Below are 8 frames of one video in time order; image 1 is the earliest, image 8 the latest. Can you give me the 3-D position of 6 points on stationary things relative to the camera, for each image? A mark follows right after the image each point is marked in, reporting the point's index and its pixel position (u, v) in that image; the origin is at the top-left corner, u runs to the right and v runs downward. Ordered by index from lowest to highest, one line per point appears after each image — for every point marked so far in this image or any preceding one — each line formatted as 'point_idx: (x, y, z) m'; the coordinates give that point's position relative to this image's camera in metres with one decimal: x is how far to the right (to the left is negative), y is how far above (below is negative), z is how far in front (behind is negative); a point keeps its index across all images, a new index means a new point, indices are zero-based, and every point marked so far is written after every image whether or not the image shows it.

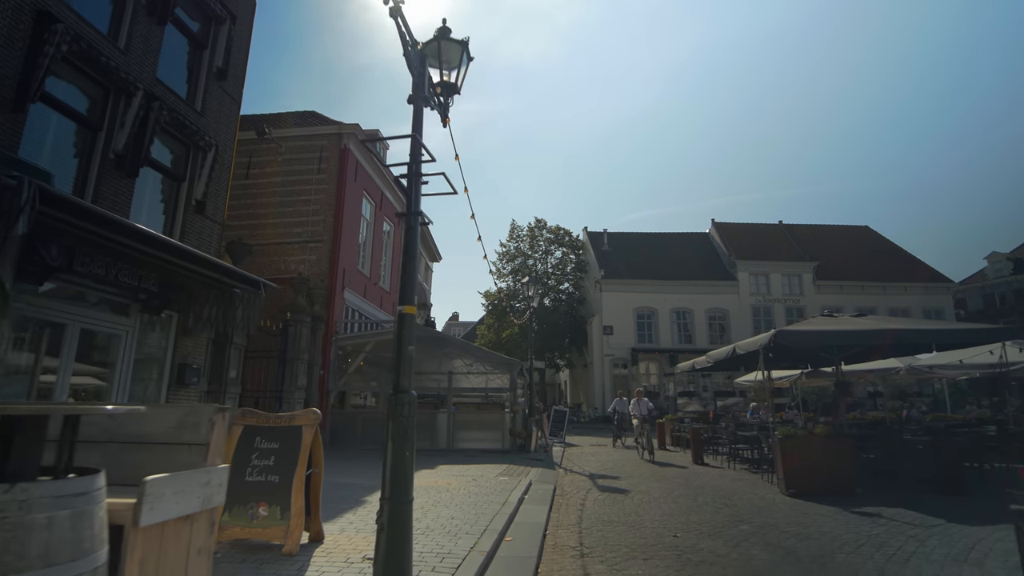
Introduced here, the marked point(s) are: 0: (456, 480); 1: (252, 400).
0: (-0.9, -3.0, +8.7) m
1: (-6.3, -2.7, +13.9) m
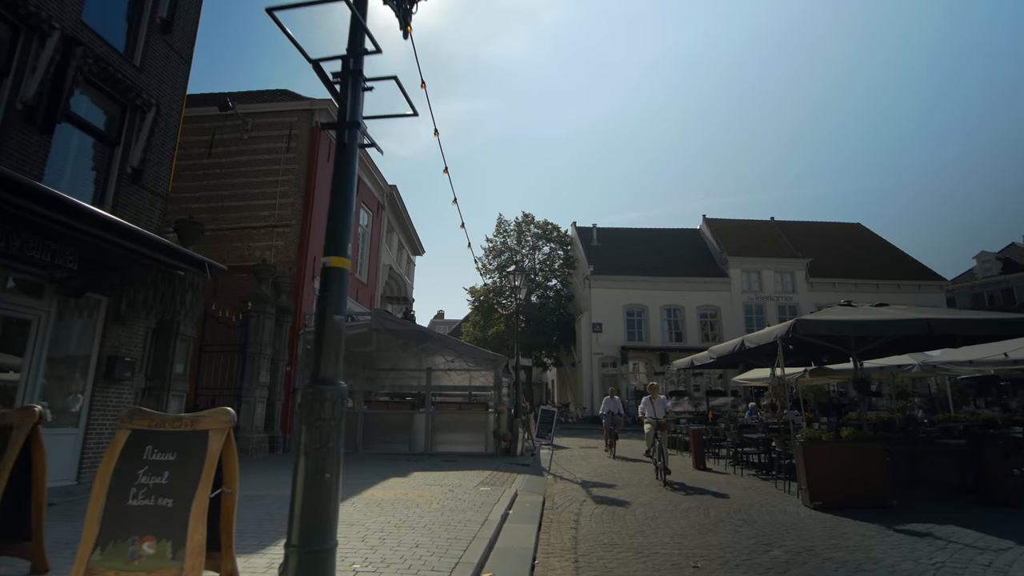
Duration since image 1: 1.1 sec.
0: (-1.1, -2.7, +7.4) m
1: (-6.7, -2.4, +12.5) m
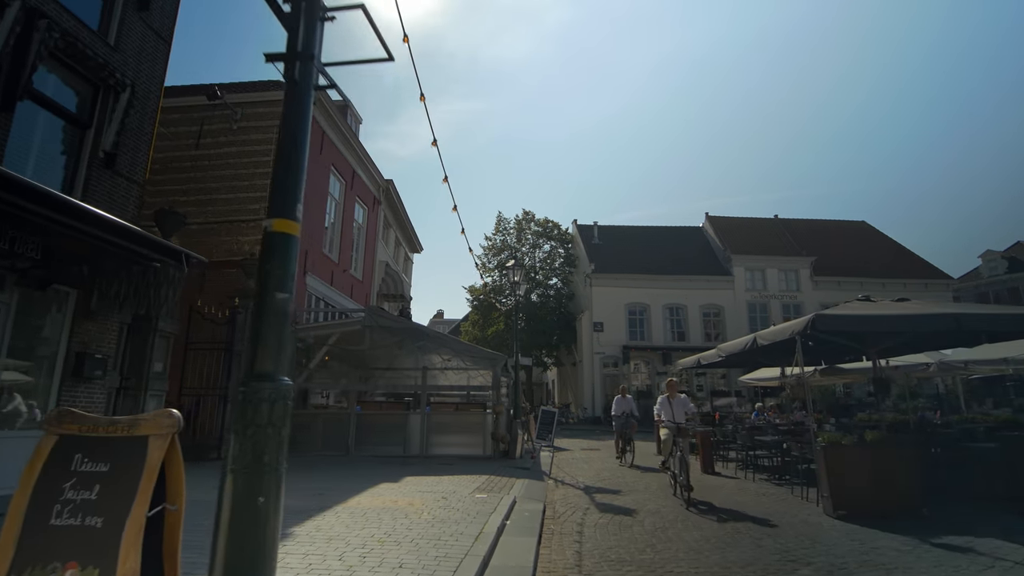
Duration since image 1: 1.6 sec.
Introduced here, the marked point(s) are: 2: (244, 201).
0: (-1.1, -2.6, +6.9) m
1: (-6.7, -2.3, +12.0) m
2: (-6.8, +2.2, +14.4) m
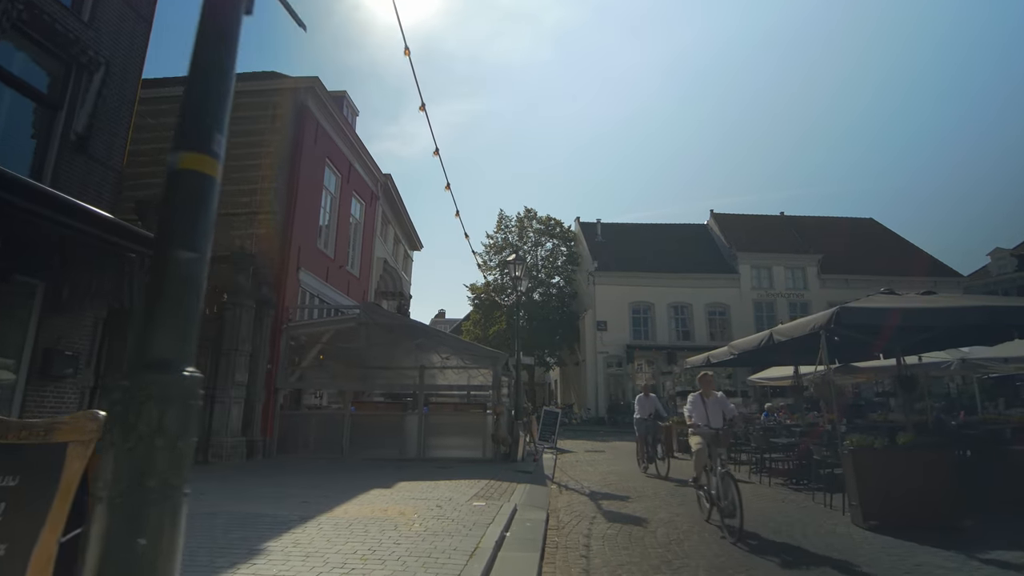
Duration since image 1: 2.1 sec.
0: (-1.1, -2.5, +6.3) m
1: (-6.7, -2.2, +11.5) m
2: (-6.8, +2.3, +13.9) m
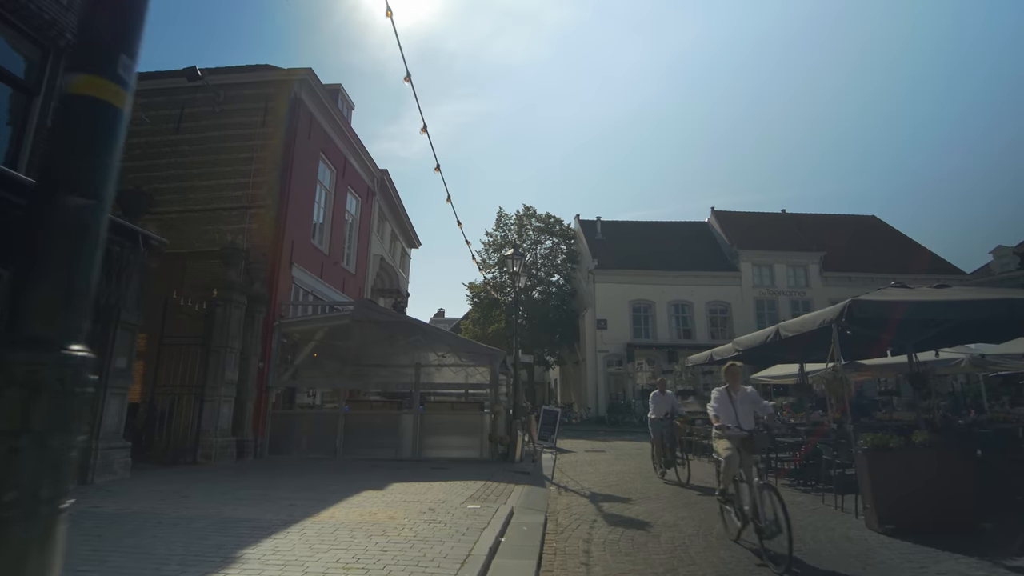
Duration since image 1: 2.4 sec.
0: (-1.2, -2.4, +6.0) m
1: (-6.7, -2.1, +11.1) m
2: (-6.8, +2.4, +13.5) m
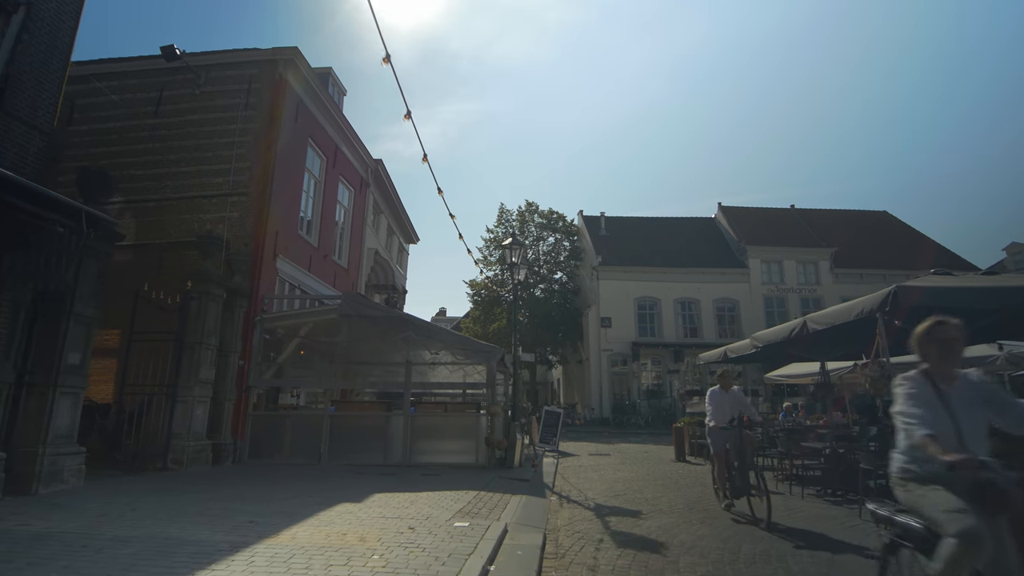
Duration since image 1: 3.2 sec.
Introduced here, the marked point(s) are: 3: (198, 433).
0: (-1.2, -2.2, +5.2) m
1: (-6.7, -2.0, +10.3) m
2: (-6.9, +2.5, +12.7) m
3: (-5.7, -2.6, +10.3) m
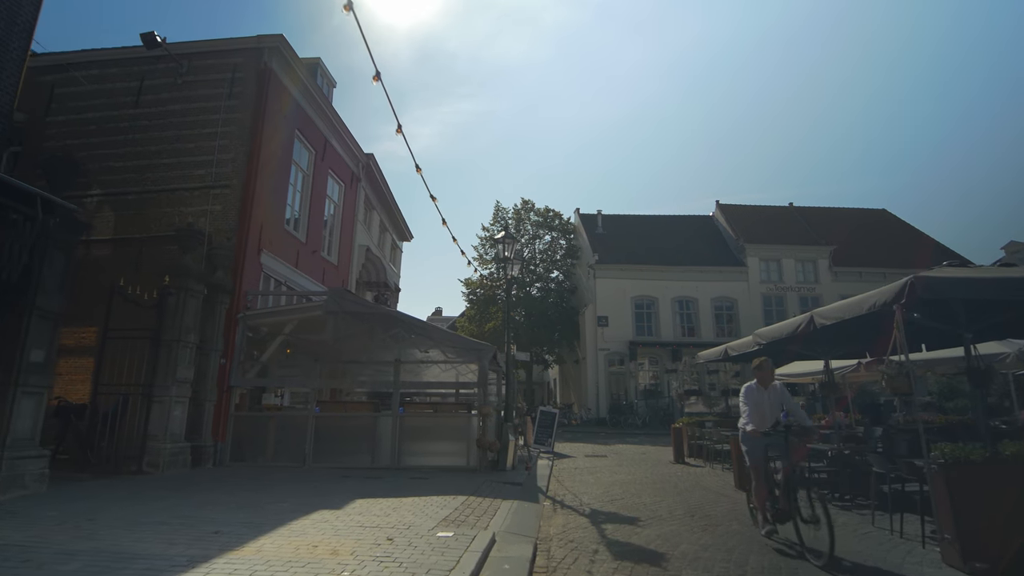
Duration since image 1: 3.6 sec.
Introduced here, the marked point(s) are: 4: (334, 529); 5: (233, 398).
0: (-1.4, -2.1, +4.7) m
1: (-6.9, -1.9, +9.8) m
2: (-7.0, +2.6, +12.3) m
3: (-5.9, -2.5, +9.9) m
4: (-1.7, -2.3, +5.3) m
5: (-5.5, -2.2, +11.2) m
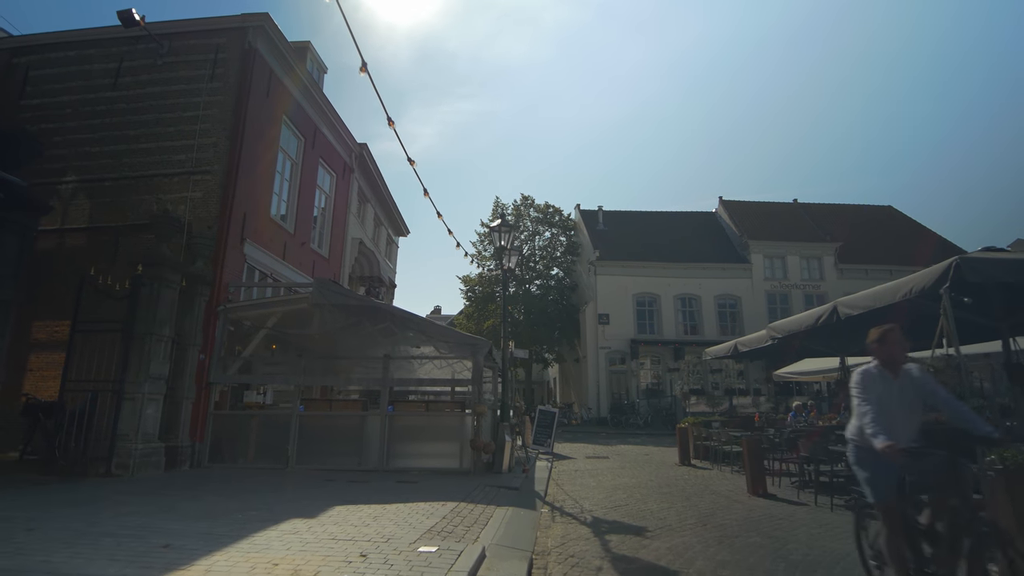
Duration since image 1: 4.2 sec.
0: (-1.4, -2.0, +4.1) m
1: (-6.9, -1.7, +9.2) m
2: (-7.1, +2.8, +11.6) m
3: (-5.9, -2.4, +9.2) m
4: (-1.7, -2.1, +4.7) m
5: (-5.5, -2.0, +10.5) m
